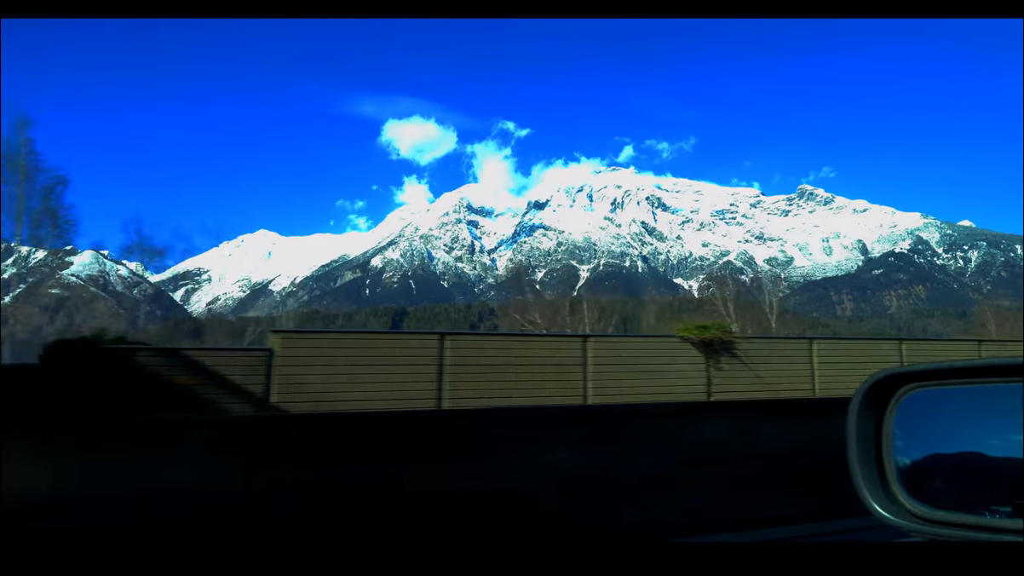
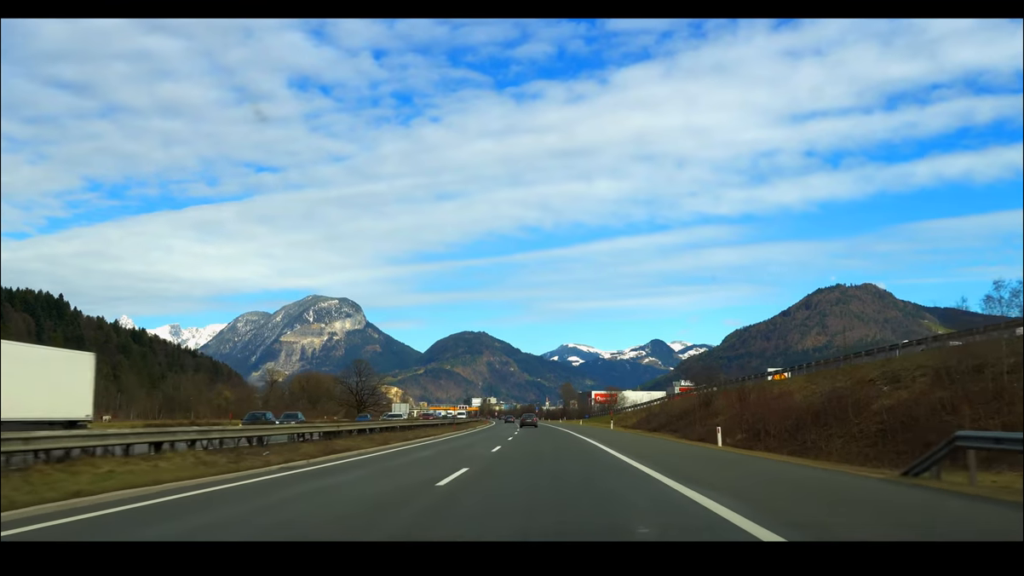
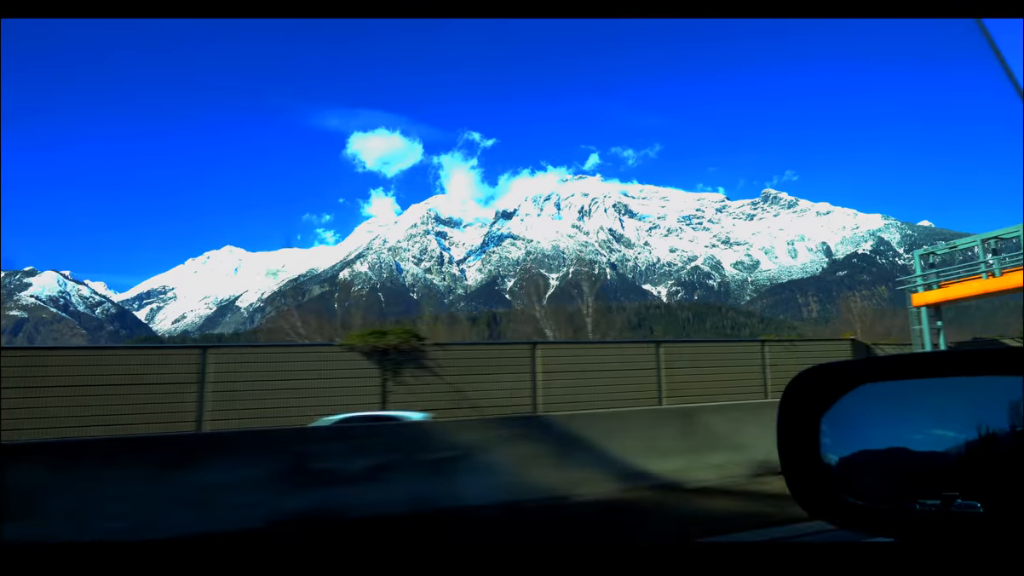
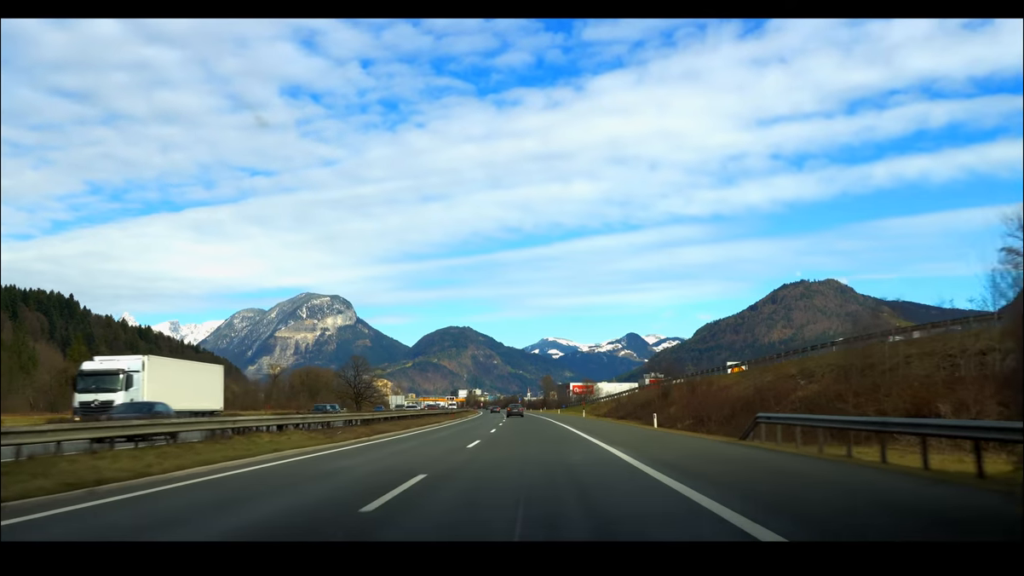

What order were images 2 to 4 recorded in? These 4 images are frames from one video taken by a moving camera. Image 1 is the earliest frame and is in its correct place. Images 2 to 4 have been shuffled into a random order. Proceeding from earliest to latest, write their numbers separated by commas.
3, 4, 2
